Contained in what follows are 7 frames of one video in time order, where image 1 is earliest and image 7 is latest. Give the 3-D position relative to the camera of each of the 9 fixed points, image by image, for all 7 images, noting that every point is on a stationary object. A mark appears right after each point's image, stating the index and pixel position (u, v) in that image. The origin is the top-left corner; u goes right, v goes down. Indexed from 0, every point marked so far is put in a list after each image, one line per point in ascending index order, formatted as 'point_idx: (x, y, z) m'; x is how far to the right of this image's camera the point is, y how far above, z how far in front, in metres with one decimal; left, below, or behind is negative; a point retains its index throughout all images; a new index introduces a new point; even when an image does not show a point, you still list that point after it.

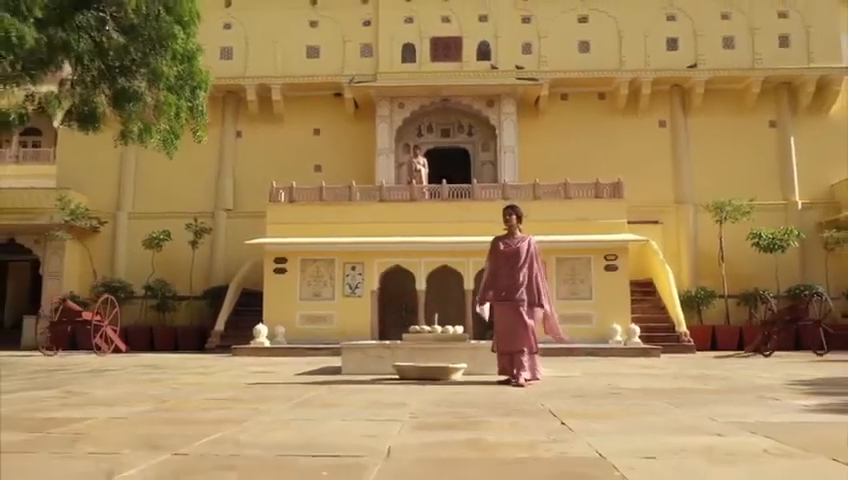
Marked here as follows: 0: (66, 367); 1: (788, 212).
0: (-2.3, -0.8, +7.6) m
1: (+4.9, +0.4, +15.6) m
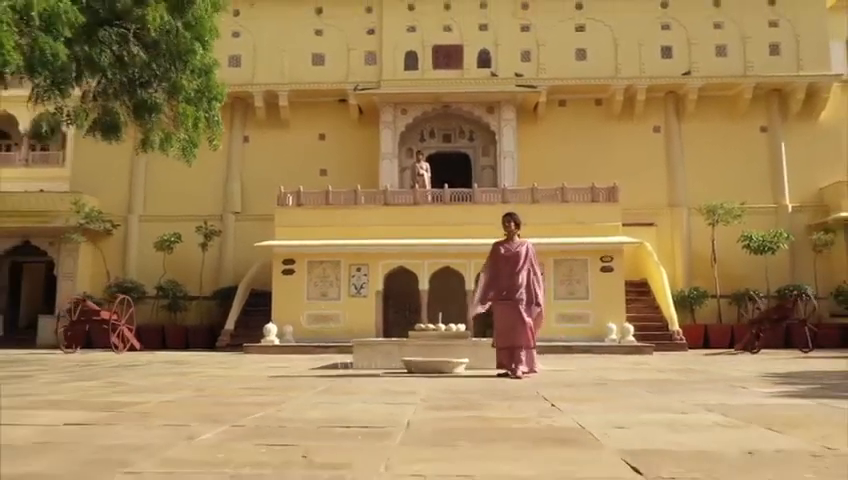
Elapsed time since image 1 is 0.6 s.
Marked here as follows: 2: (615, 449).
0: (-2.3, -0.9, +8.1) m
1: (+4.9, +0.4, +16.1) m
2: (+0.4, -0.4, +2.3) m
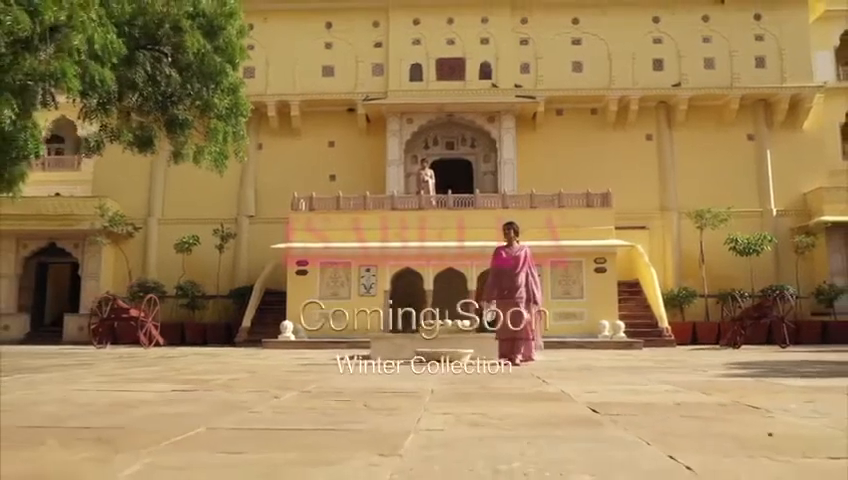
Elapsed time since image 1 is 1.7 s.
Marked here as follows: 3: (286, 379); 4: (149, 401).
0: (-2.2, -0.9, +9.0) m
1: (+5.0, +0.3, +17.0) m
2: (+0.5, -0.5, +3.3) m
3: (-0.6, -0.6, +4.9) m
4: (-0.8, -0.5, +3.3) m
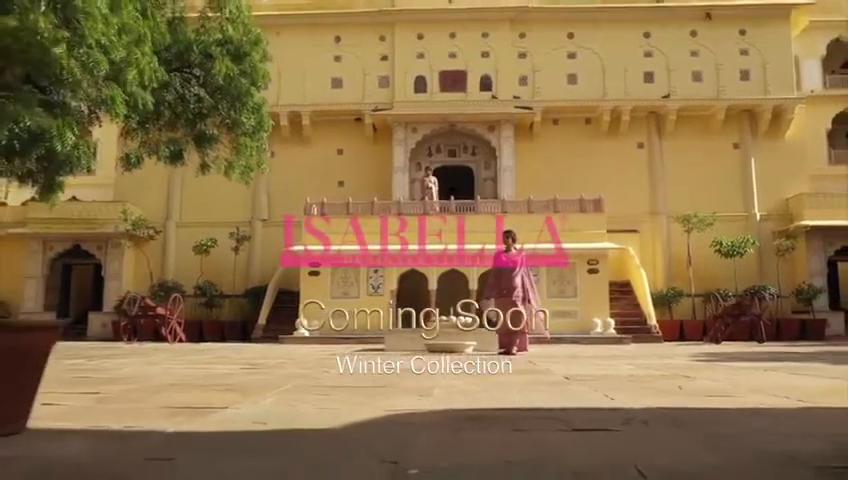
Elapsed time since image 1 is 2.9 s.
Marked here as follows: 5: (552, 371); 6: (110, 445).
0: (-2.2, -0.9, +10.1) m
1: (+5.0, +0.3, +18.1) m
2: (+0.5, -0.5, +4.3) m
3: (-0.5, -0.6, +5.9) m
4: (-0.7, -0.5, +4.4) m
5: (+0.5, -0.5, +4.5) m
6: (-0.5, -0.3, +1.8) m
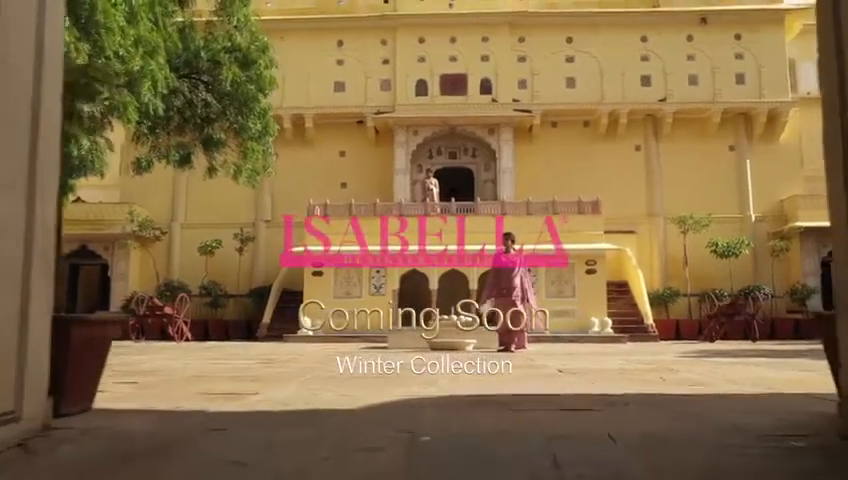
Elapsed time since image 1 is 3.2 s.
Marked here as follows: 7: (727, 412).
0: (-2.2, -0.9, +10.4) m
1: (+5.0, +0.3, +18.4) m
2: (+0.5, -0.5, +4.6) m
3: (-0.5, -0.6, +6.3) m
4: (-0.7, -0.5, +4.7) m
5: (+0.5, -0.5, +4.9) m
6: (-0.5, -0.3, +2.2) m
7: (+0.6, -0.3, +2.3) m
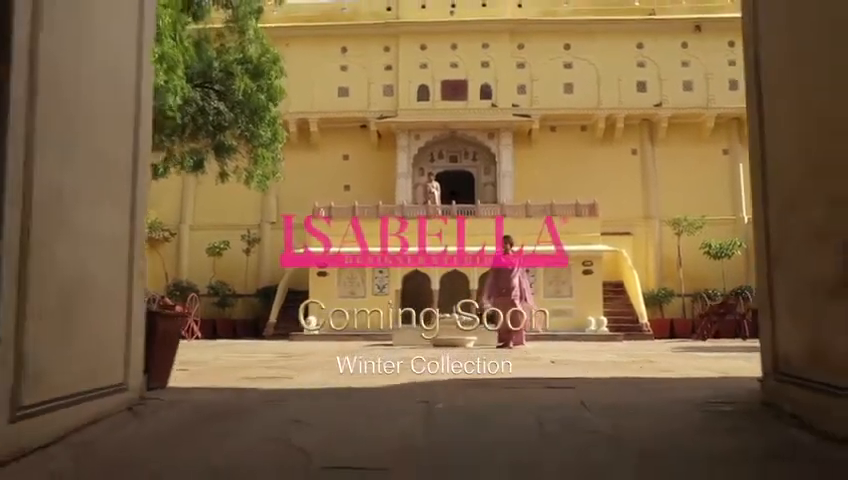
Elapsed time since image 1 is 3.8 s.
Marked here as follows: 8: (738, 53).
0: (-2.1, -1.0, +10.9) m
1: (+5.1, +0.2, +18.9) m
2: (+0.6, -0.5, +5.2) m
3: (-0.5, -0.7, +6.8) m
4: (-0.7, -0.5, +5.2) m
5: (+0.5, -0.6, +5.4) m
6: (-0.4, -0.4, +2.7) m
7: (+0.6, -0.4, +2.9) m
8: (+5.2, +3.1, +19.3) m
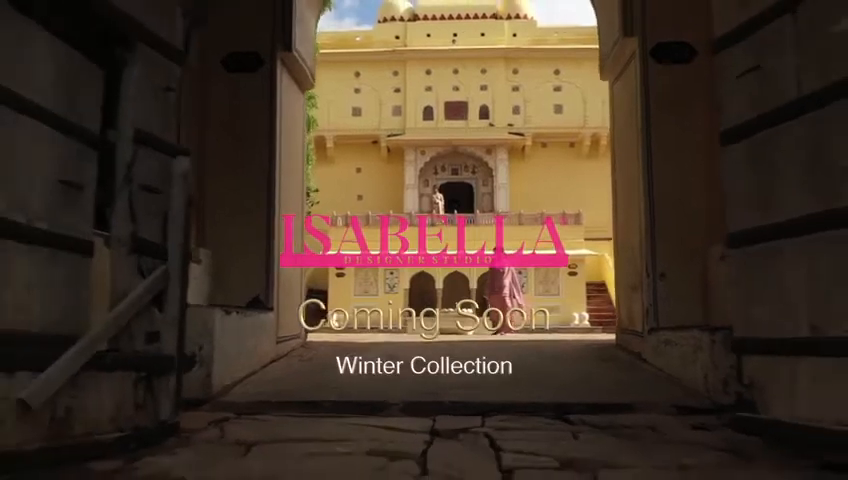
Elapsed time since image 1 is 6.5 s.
0: (-2.0, -1.1, +13.2) m
1: (+5.2, +0.1, +21.2) m
2: (+0.7, -0.6, +7.5) m
3: (-0.4, -0.8, +9.1) m
4: (-0.6, -0.6, +7.6) m
5: (+0.6, -0.6, +7.7) m
6: (-0.3, -0.5, +5.0) m
7: (+0.7, -0.5, +5.2) m
8: (+5.3, +3.0, +21.6) m
